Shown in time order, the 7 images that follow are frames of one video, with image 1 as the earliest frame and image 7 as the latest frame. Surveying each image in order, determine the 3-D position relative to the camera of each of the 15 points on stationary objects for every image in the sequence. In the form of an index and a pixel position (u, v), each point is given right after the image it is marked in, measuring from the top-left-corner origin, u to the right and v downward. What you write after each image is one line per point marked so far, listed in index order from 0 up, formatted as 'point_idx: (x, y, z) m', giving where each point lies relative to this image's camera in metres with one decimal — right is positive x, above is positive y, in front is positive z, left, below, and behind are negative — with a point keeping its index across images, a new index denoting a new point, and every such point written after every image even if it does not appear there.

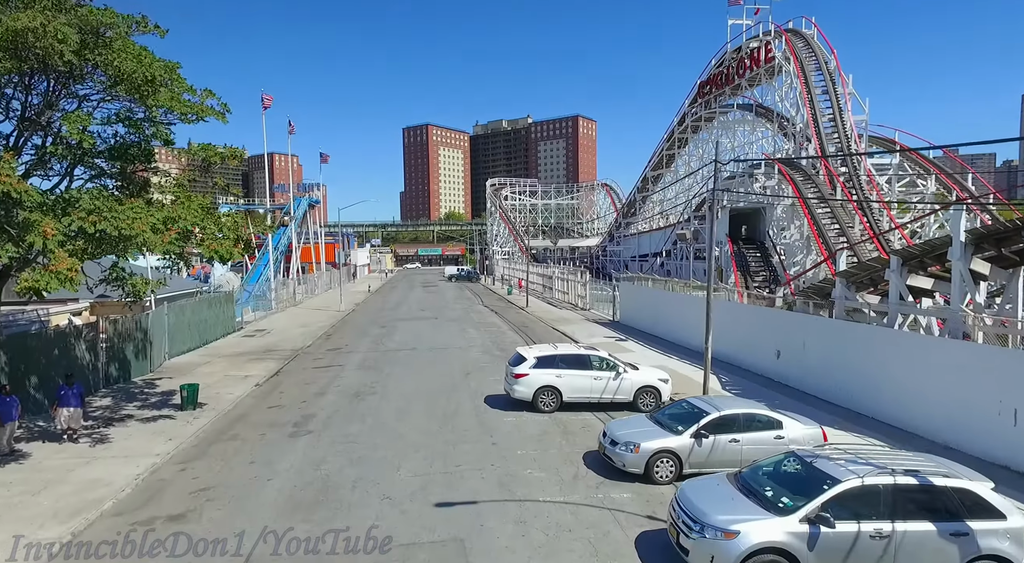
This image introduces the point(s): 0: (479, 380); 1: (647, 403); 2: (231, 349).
0: (-0.8, -2.2, +13.1) m
1: (+2.4, -2.2, +10.5) m
2: (-8.7, -2.1, +18.1) m
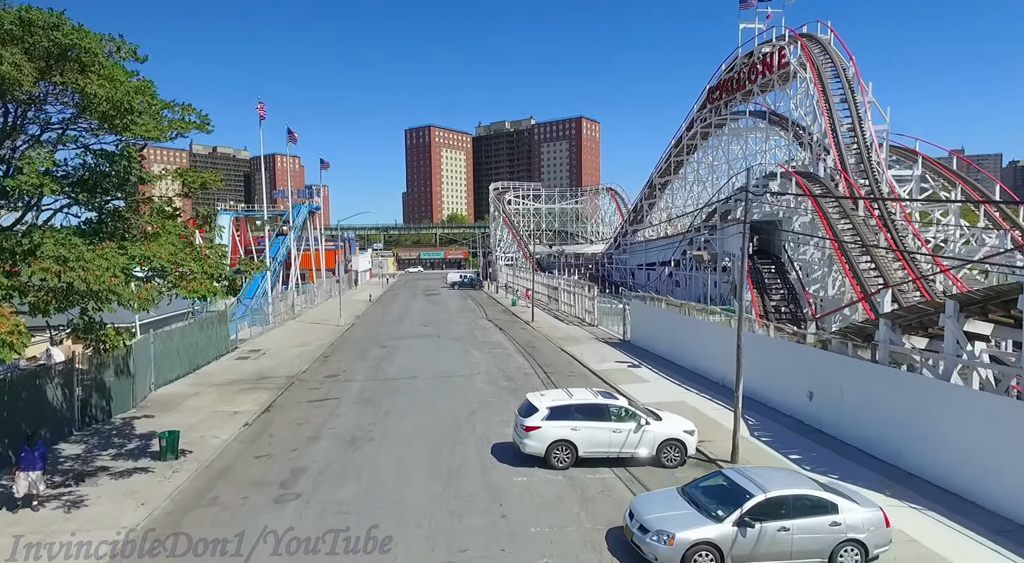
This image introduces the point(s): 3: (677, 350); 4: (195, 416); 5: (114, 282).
0: (-0.6, -2.9, +12.1) m
1: (+2.6, -2.9, +9.5) m
2: (-8.5, -2.8, +17.2) m
3: (+5.1, -2.2, +18.0) m
4: (-7.1, -3.0, +13.1) m
5: (-5.2, 0.0, +7.6) m
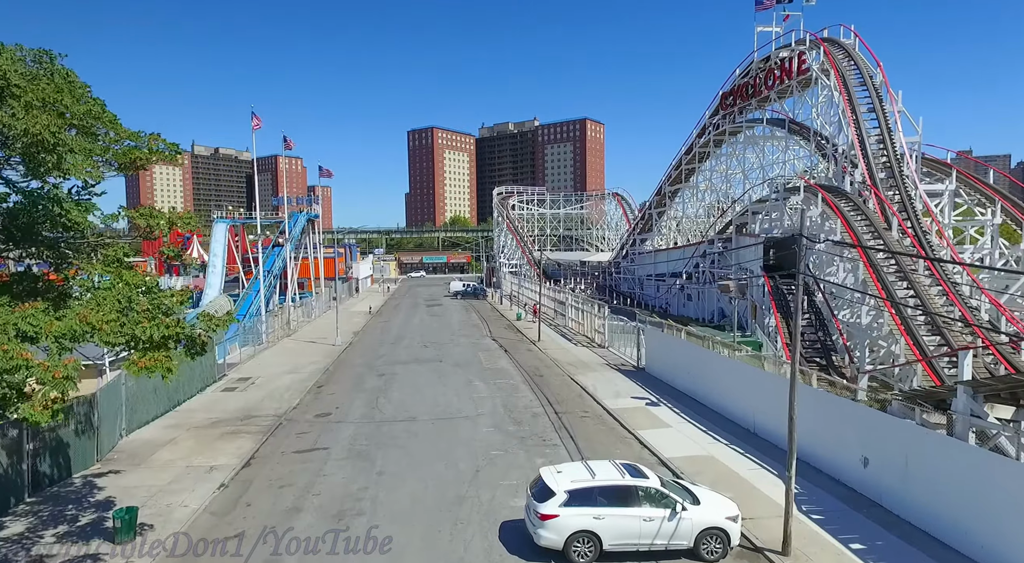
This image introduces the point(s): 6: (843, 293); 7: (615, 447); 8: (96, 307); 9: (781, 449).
0: (-0.4, -3.7, +10.6) m
1: (+2.8, -3.7, +8.1) m
2: (-8.3, -3.6, +15.8) m
3: (+5.3, -3.0, +16.5) m
4: (-6.9, -3.8, +11.7) m
5: (-5.1, -0.8, +6.2) m
6: (+11.2, -0.4, +19.8) m
7: (+2.3, -3.7, +13.0) m
8: (-5.1, -0.3, +7.3) m
9: (+5.8, -3.6, +12.7) m
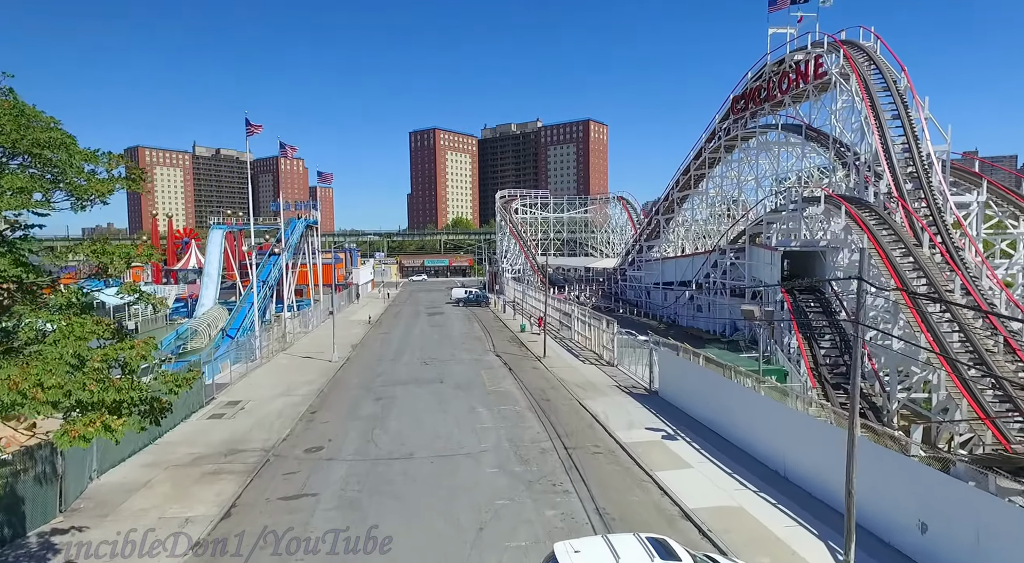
0: (-0.3, -4.3, +9.5) m
1: (+2.9, -4.3, +6.9) m
2: (-8.1, -4.2, +14.6) m
3: (+5.5, -3.6, +15.3) m
4: (-6.8, -4.4, +10.5) m
5: (-4.9, -1.4, +5.0) m
6: (+11.3, -1.0, +18.5) m
7: (+2.4, -4.3, +11.9) m
8: (-5.0, -0.9, +6.1) m
9: (+6.0, -4.2, +11.5) m
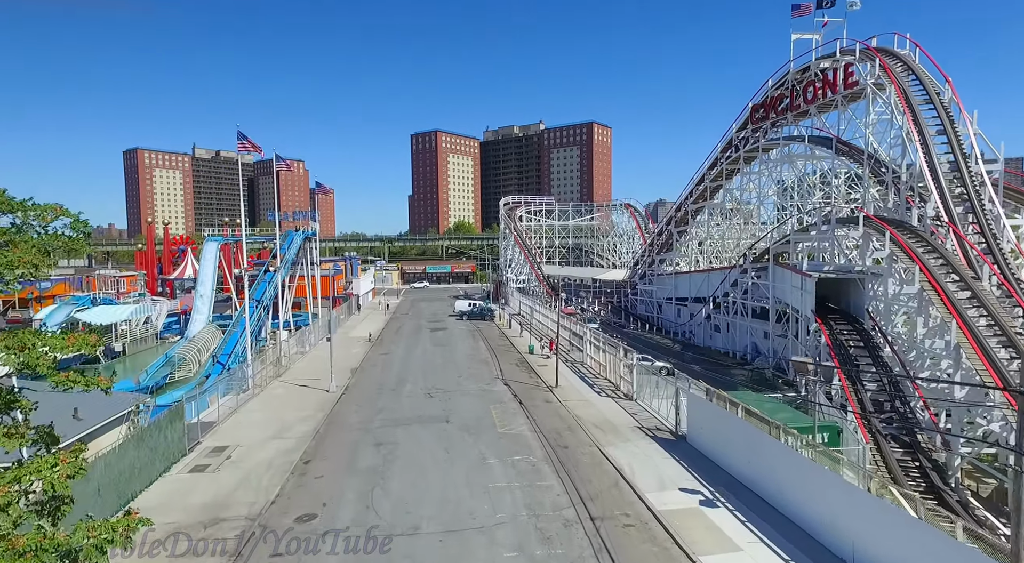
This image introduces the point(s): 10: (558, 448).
0: (+0.1, -5.3, +7.7) m
1: (+3.3, -5.3, +5.1) m
2: (-7.7, -5.2, +12.9) m
3: (+5.9, -4.6, +13.6) m
4: (-6.4, -5.4, +8.8) m
5: (-4.6, -2.4, +3.3) m
6: (+11.7, -2.0, +16.8) m
7: (+2.8, -5.3, +10.1) m
8: (-4.6, -1.9, +4.4) m
9: (+6.4, -5.3, +9.7) m
10: (+1.4, -4.9, +17.3) m
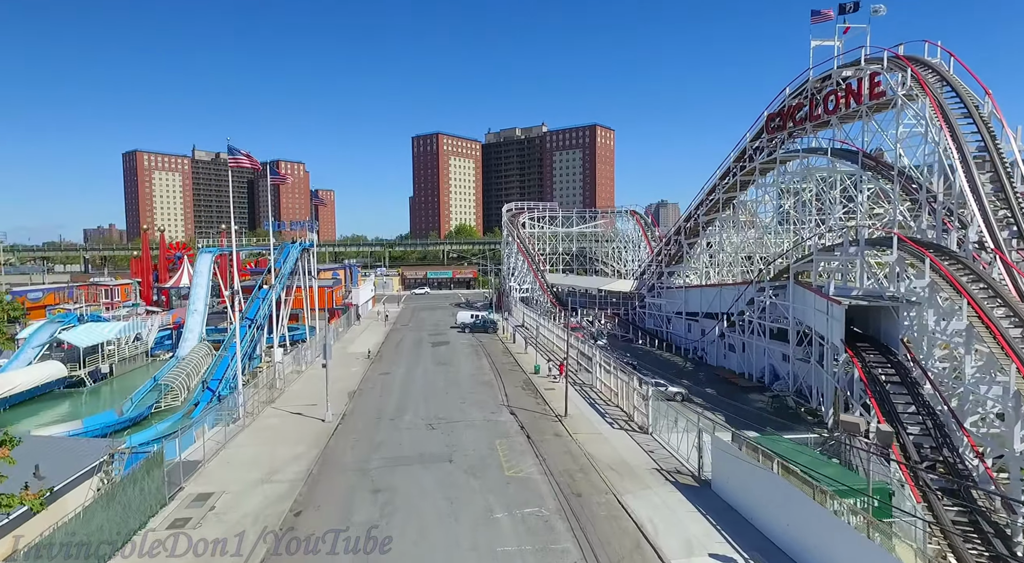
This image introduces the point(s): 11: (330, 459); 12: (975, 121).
0: (+0.4, -6.2, +6.3) m
1: (+3.5, -6.2, +3.7) m
2: (-7.5, -6.1, +11.5) m
3: (+6.1, -5.5, +12.1) m
4: (-6.1, -6.3, +7.4) m
5: (-4.3, -3.3, +1.9) m
6: (+12.0, -3.0, +15.3) m
7: (+3.1, -6.2, +8.7) m
8: (-4.4, -2.8, +3.0) m
9: (+6.6, -6.2, +8.3) m
10: (+1.6, -5.8, +15.9) m
11: (-5.9, -5.7, +19.0) m
12: (+15.4, +5.3, +19.5) m
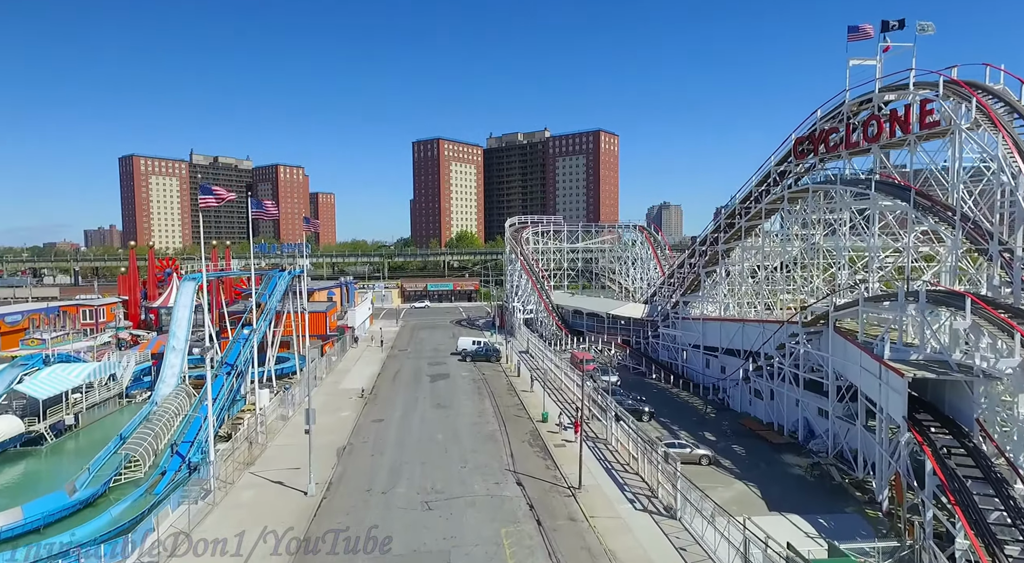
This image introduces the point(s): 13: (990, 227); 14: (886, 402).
0: (+0.6, -8.1, +3.6) m
1: (+3.7, -8.1, +1.0) m
2: (-7.2, -8.0, +8.8) m
3: (+6.4, -7.5, +9.4) m
4: (-5.9, -8.2, +4.7) m
5: (-4.1, -5.2, -0.8) m
6: (+12.3, -4.9, +12.6) m
7: (+3.3, -8.1, +6.0) m
8: (-4.2, -4.7, +0.3) m
9: (+6.8, -8.1, +5.5) m
10: (+1.9, -7.7, +13.1) m
11: (-5.6, -7.6, +16.3) m
12: (+15.7, +3.4, +16.8) m
13: (+14.8, +1.6, +18.3) m
14: (+11.6, -3.8, +18.2) m
